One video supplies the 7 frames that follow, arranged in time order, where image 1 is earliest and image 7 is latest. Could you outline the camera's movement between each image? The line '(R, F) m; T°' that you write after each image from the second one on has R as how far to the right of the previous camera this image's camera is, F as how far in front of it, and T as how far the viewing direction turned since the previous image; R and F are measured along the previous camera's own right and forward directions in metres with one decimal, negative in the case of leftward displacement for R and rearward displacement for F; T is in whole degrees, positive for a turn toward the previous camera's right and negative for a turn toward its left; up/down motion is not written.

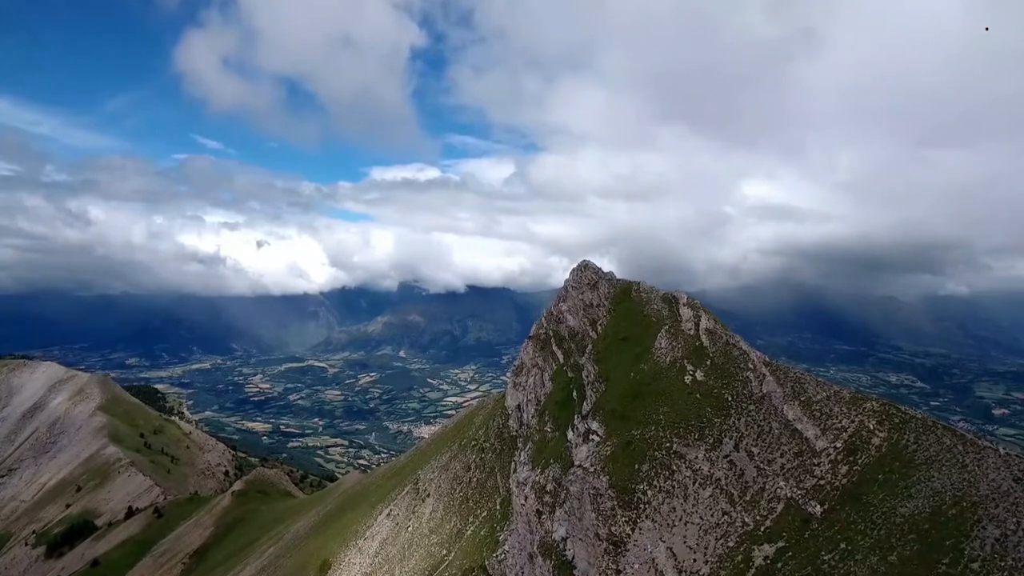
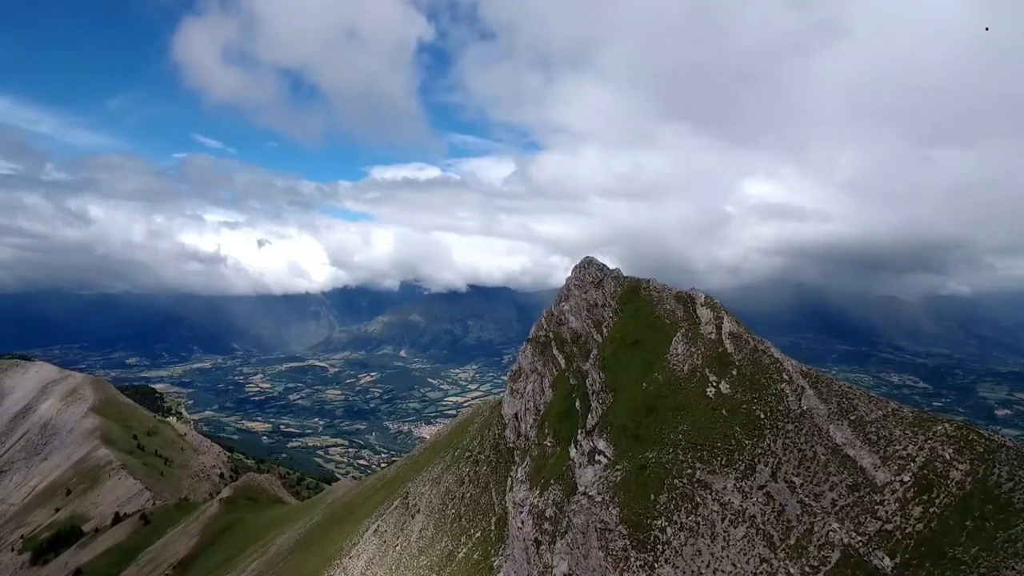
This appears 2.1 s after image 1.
(+0.4, +5.5) m; 0°
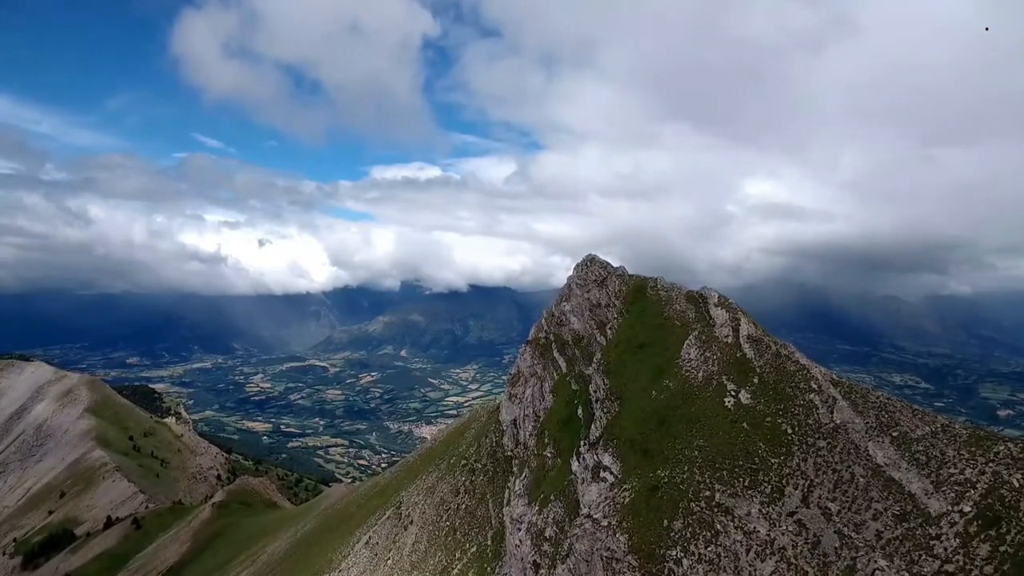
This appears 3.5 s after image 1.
(+0.3, +3.4) m; 0°
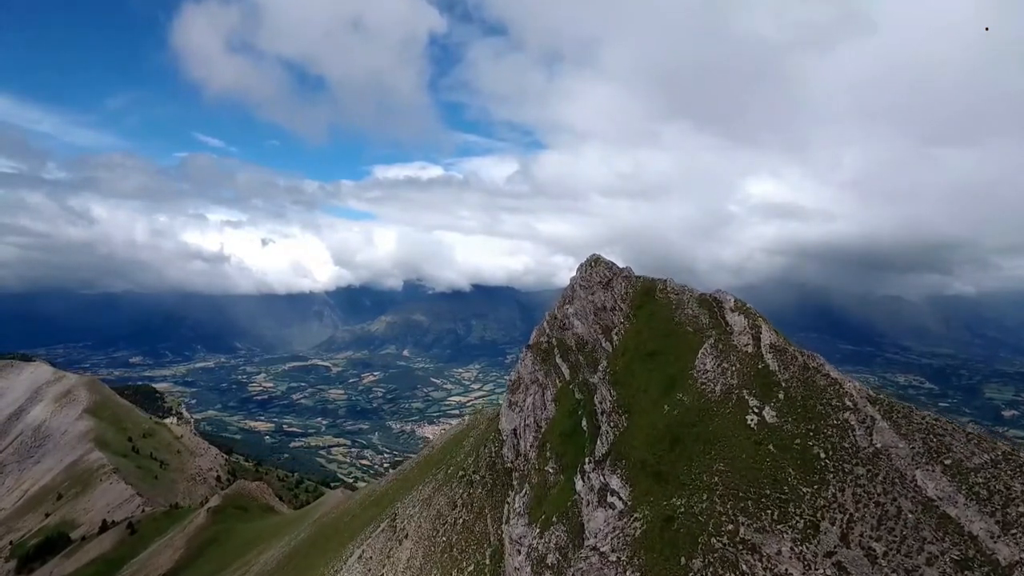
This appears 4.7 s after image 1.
(+0.2, +3.0) m; 0°
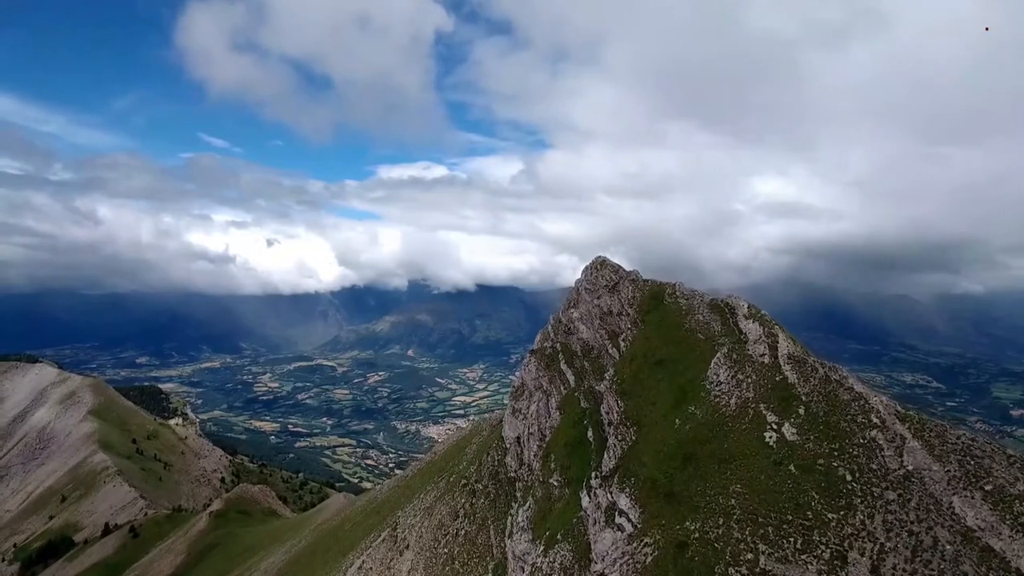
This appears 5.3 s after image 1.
(+0.1, +1.6) m; 0°
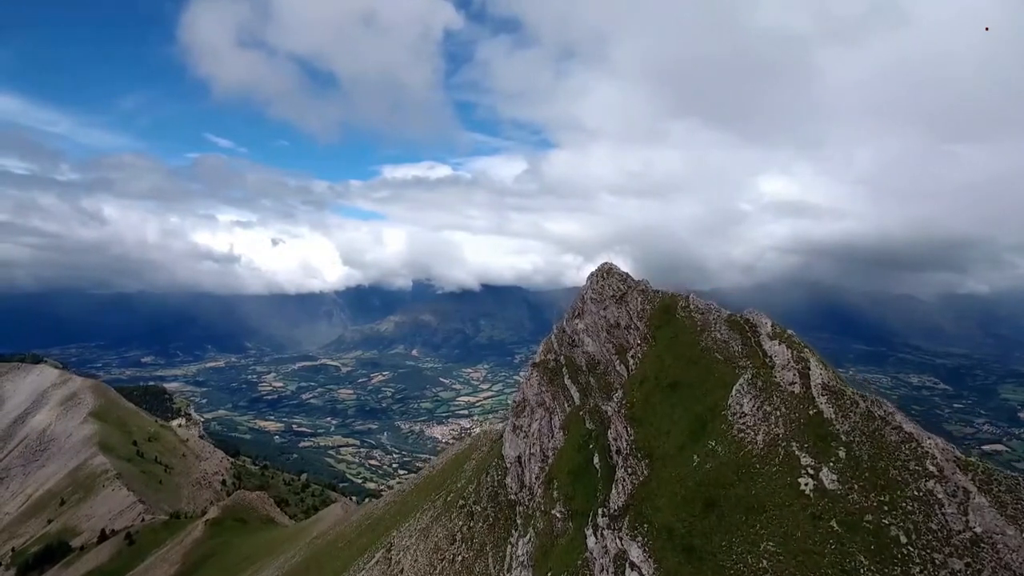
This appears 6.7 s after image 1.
(+0.3, +3.2) m; 0°
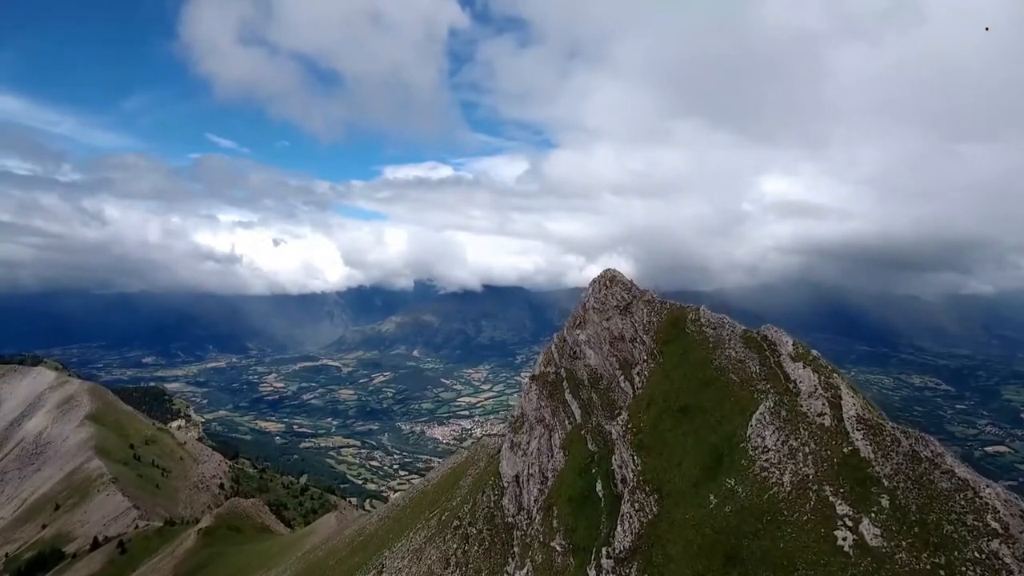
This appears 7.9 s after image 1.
(+0.3, +2.9) m; 0°
